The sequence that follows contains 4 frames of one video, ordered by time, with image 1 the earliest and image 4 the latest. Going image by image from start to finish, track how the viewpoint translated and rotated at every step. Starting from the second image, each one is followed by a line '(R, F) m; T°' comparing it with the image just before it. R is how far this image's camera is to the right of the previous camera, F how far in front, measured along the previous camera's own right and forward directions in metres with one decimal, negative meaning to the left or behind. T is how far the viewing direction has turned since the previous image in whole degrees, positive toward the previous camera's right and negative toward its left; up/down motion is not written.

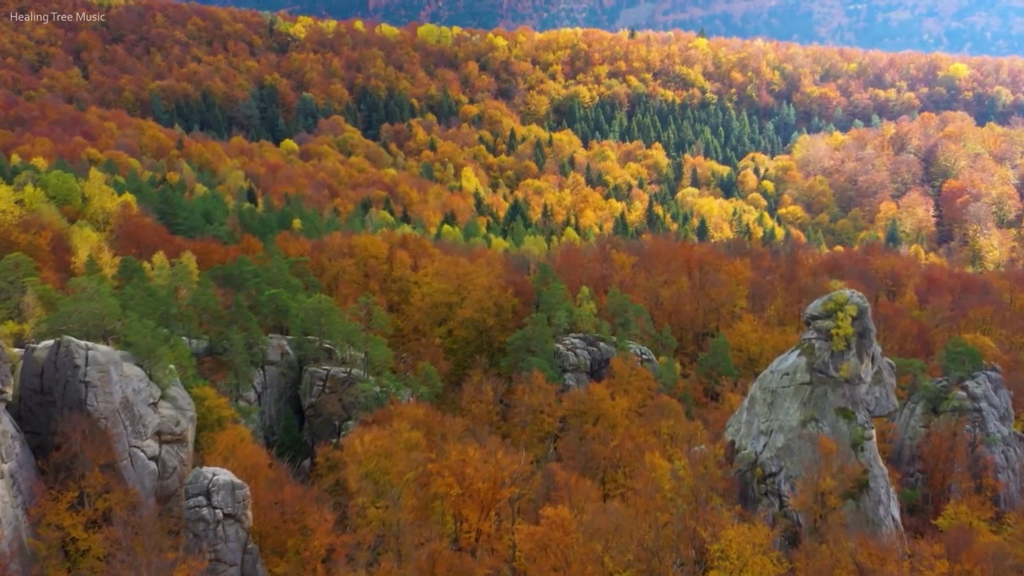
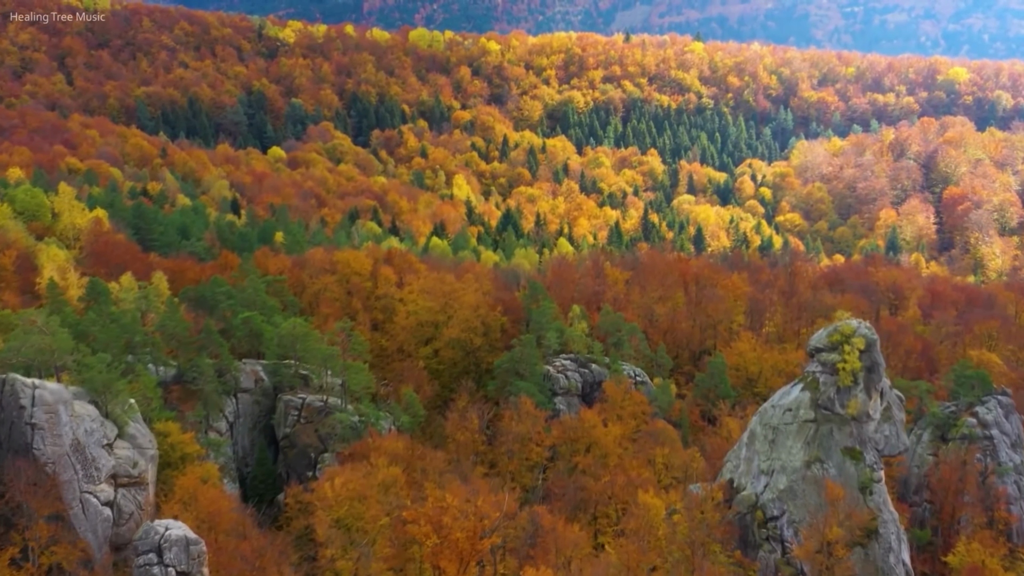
(+0.8, +3.0) m; 0°
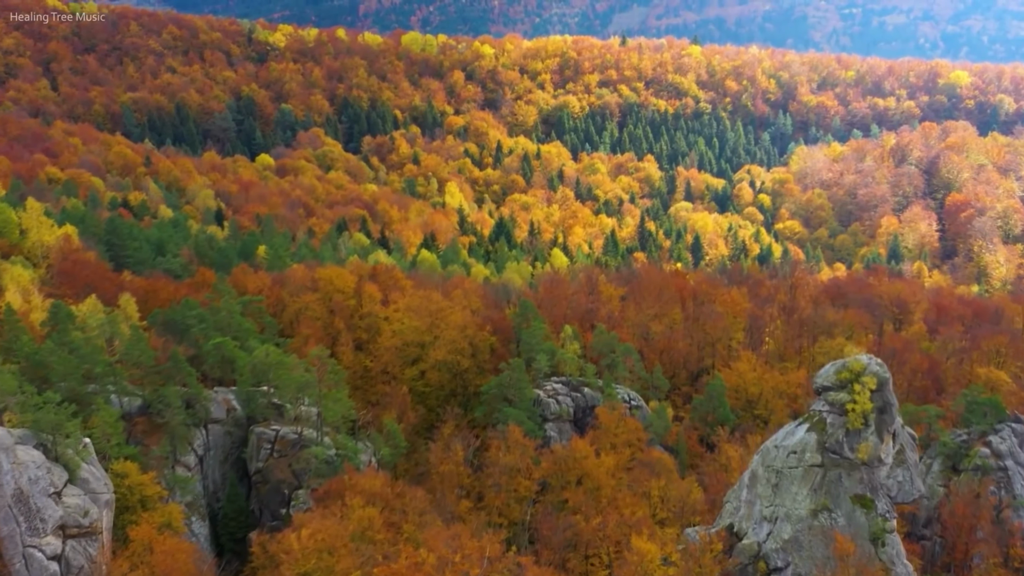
(+0.8, +3.1) m; 0°
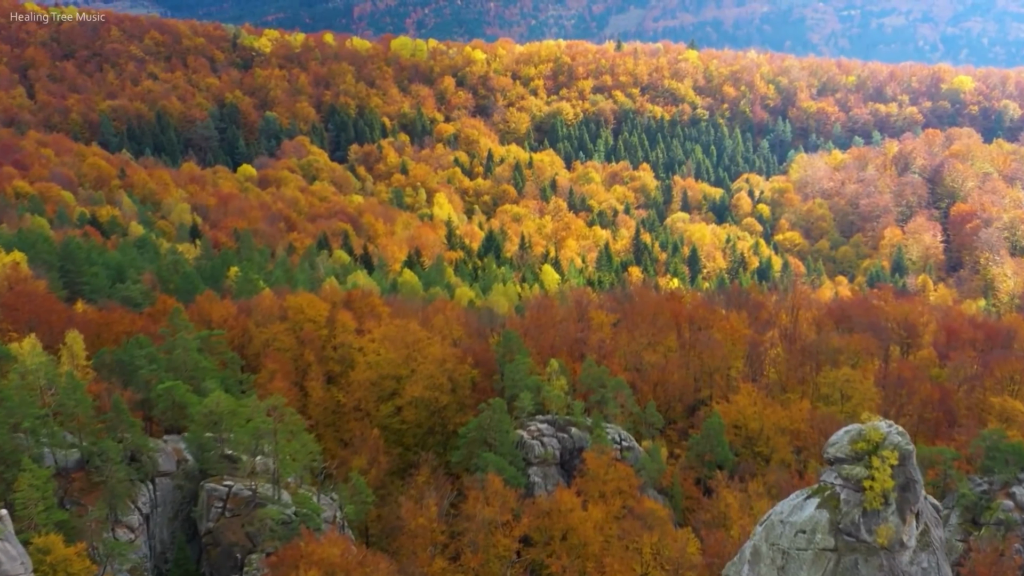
(+1.4, +4.7) m; 0°
